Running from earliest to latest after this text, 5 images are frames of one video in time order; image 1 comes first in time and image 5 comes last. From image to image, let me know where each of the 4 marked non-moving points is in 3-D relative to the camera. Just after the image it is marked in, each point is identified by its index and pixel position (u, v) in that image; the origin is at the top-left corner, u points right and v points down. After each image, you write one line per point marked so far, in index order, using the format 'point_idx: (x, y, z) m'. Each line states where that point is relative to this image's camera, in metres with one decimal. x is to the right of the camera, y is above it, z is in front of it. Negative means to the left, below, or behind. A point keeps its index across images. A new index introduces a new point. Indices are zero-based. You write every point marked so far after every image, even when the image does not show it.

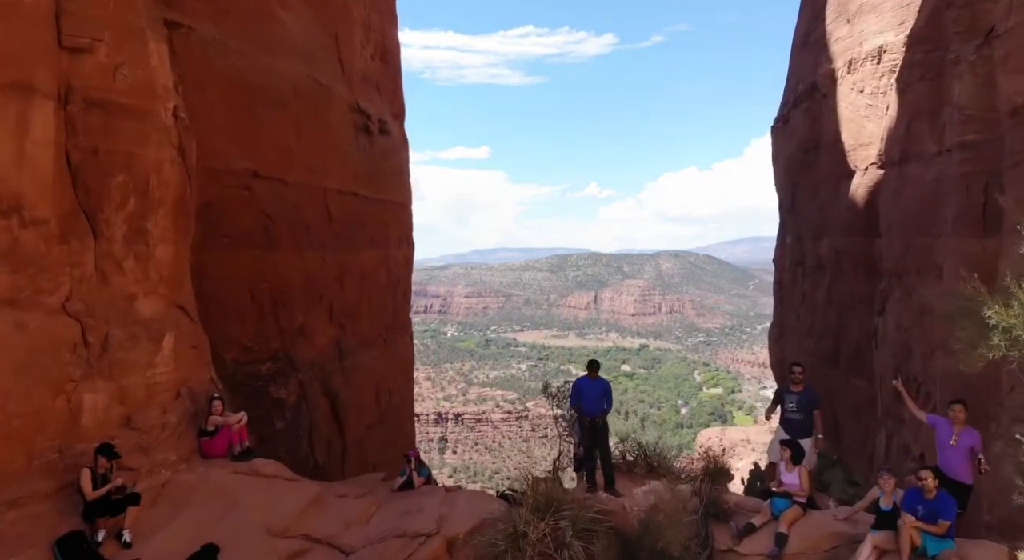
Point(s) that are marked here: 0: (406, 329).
0: (-1.4, -0.6, +9.3) m
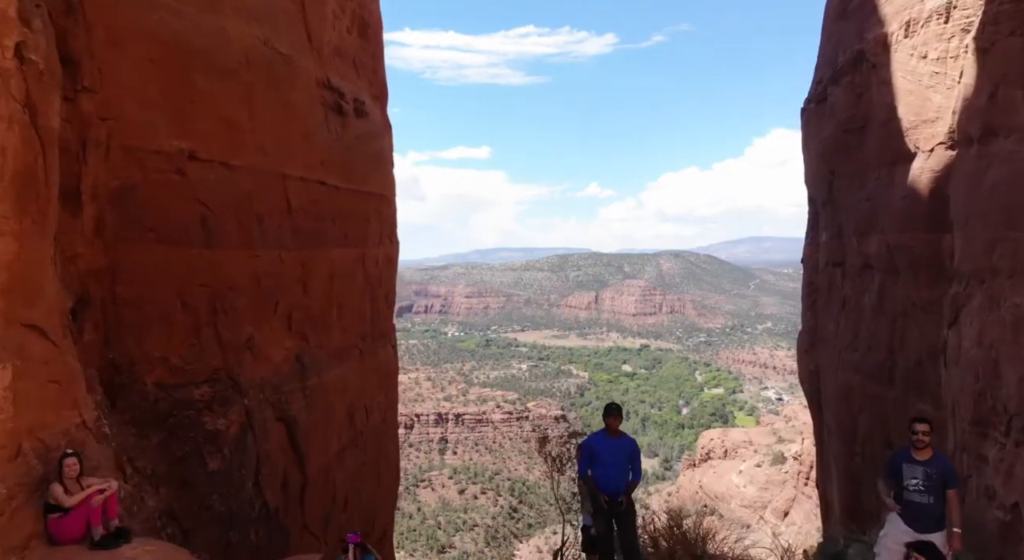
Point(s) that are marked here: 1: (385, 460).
0: (-1.4, -0.7, +8.2) m
1: (-1.4, -2.0, +7.9) m
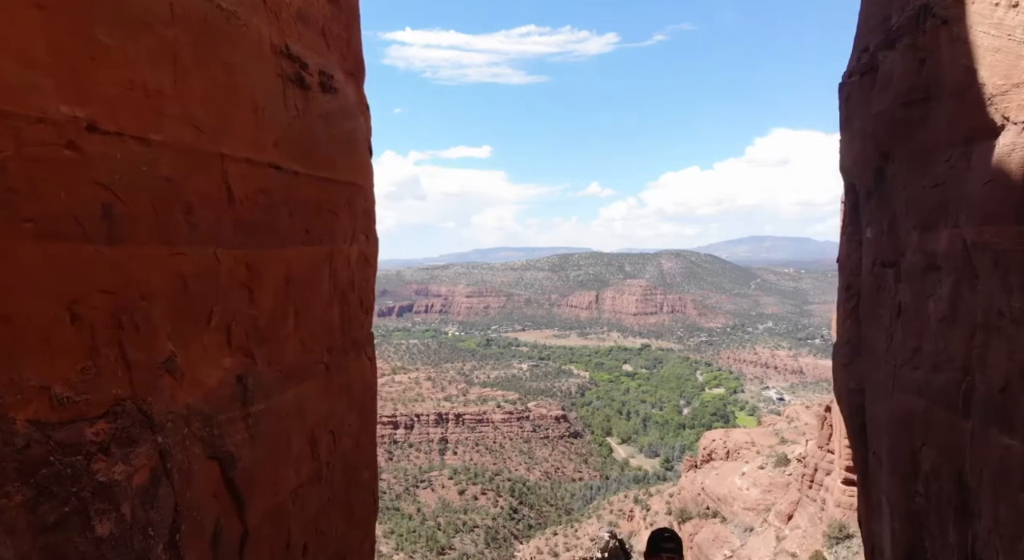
0: (-1.5, -0.7, +7.1) m
1: (-1.5, -2.0, +6.8) m
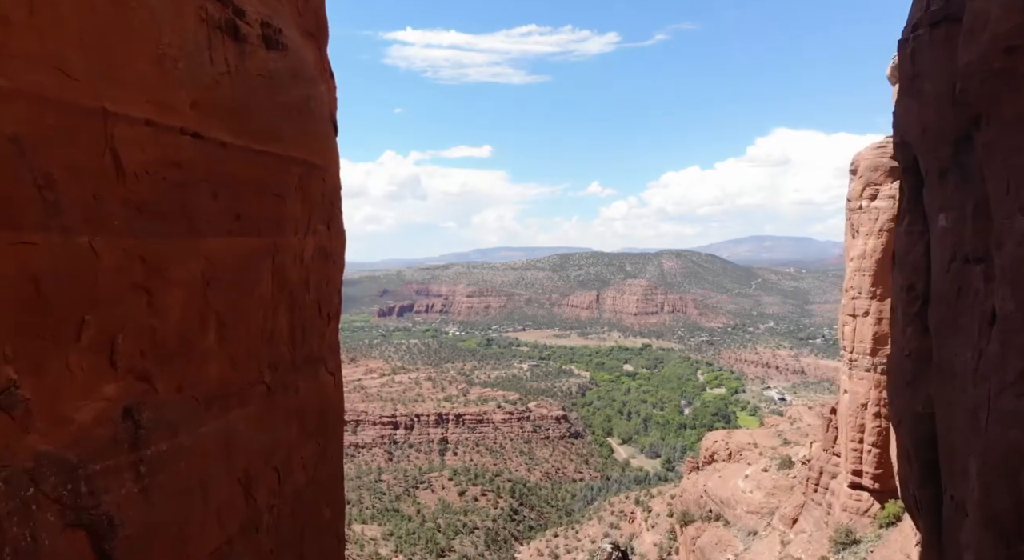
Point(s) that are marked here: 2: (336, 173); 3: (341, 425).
0: (-1.6, -0.7, +5.9) m
1: (-1.6, -2.0, +5.6) m
2: (-1.6, +1.0, +6.4) m
3: (-1.5, -1.3, +6.3) m
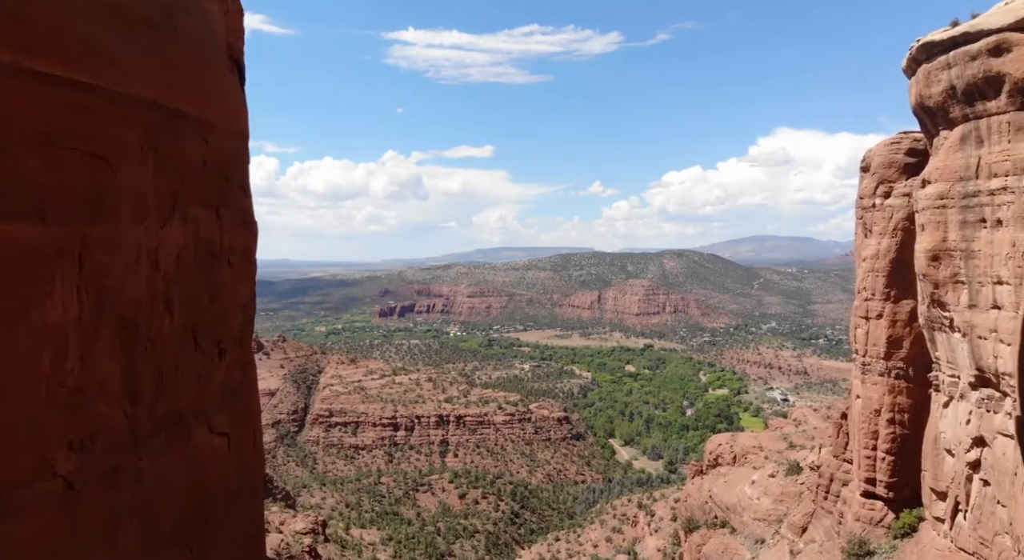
0: (-1.7, -0.8, +3.9) m
1: (-1.7, -2.1, +3.6) m
2: (-1.7, +0.9, +4.3) m
3: (-1.6, -1.3, +4.2) m
